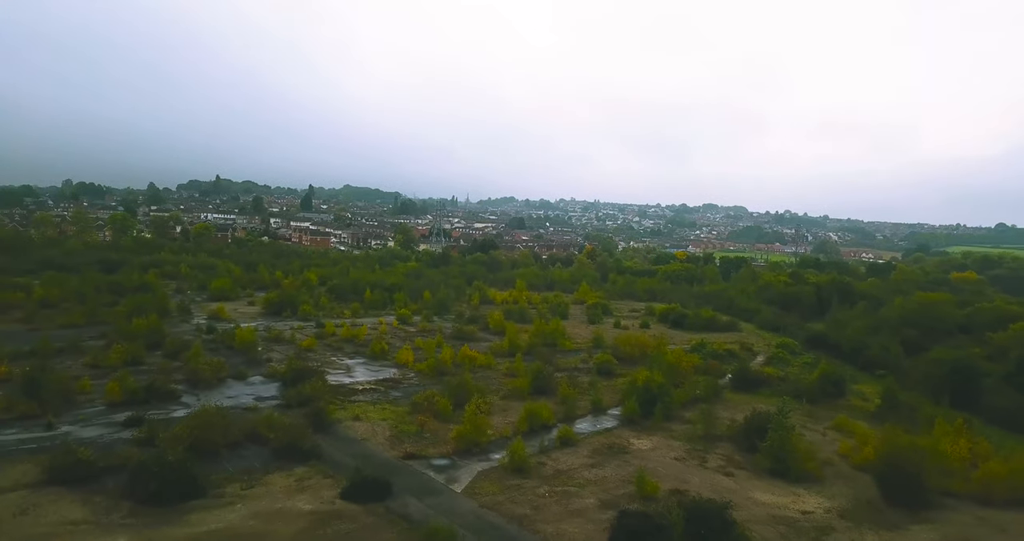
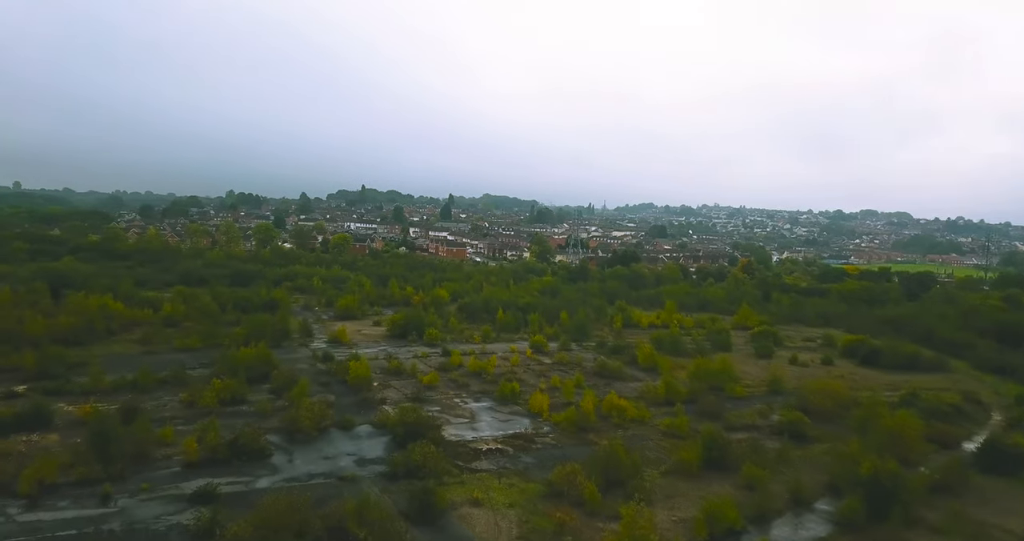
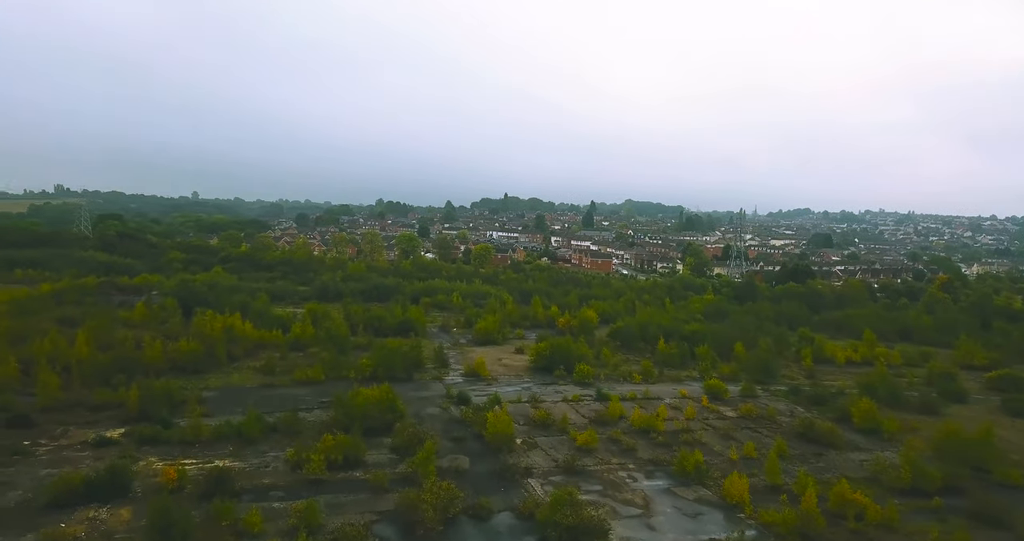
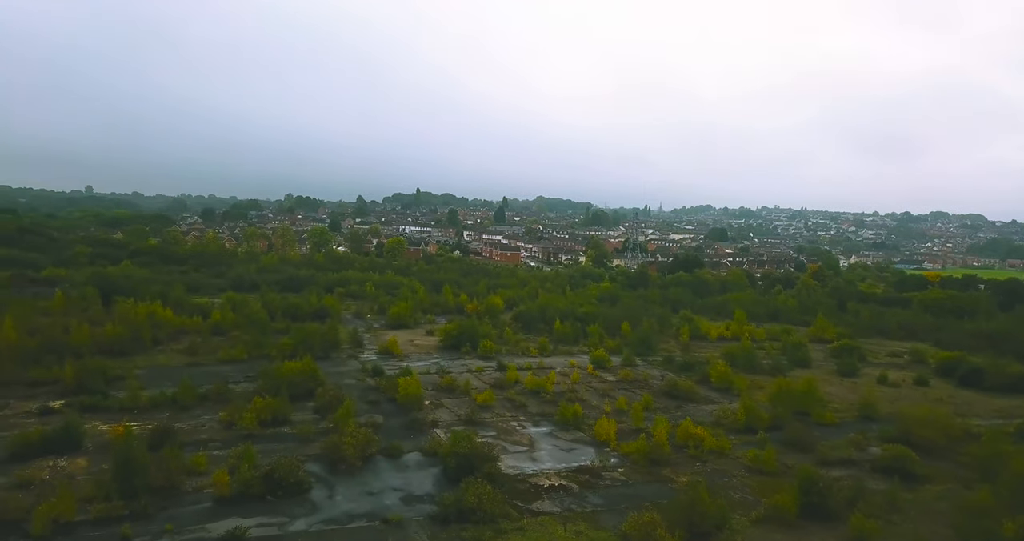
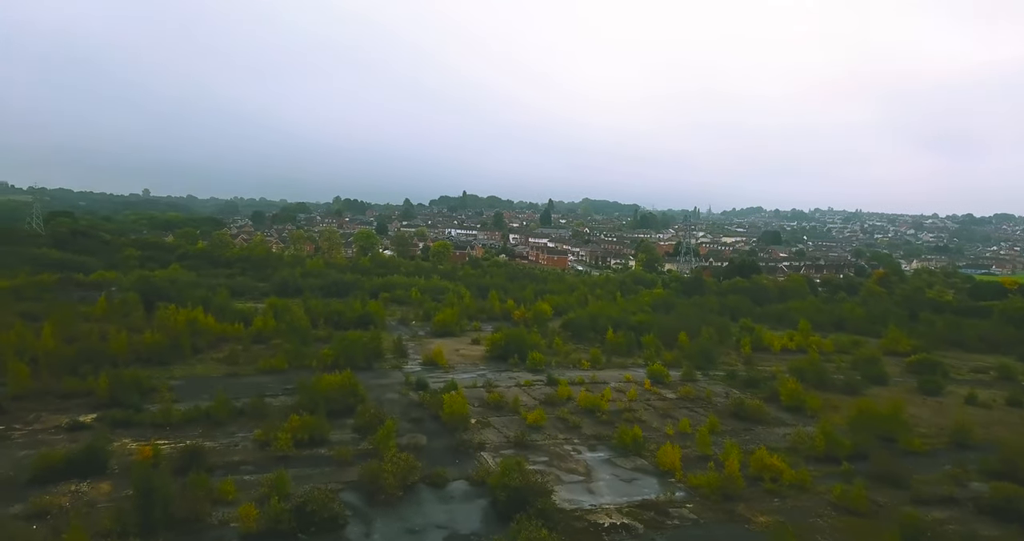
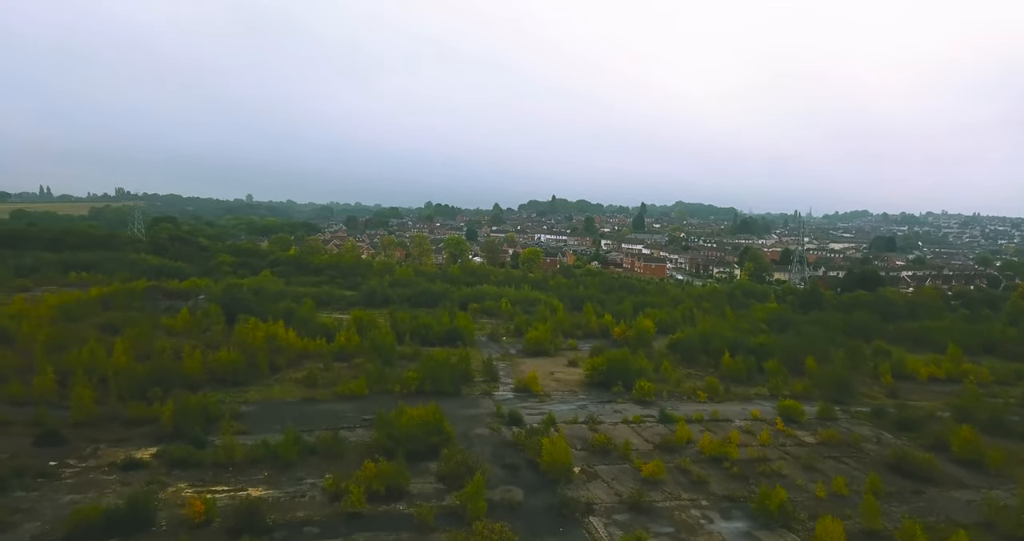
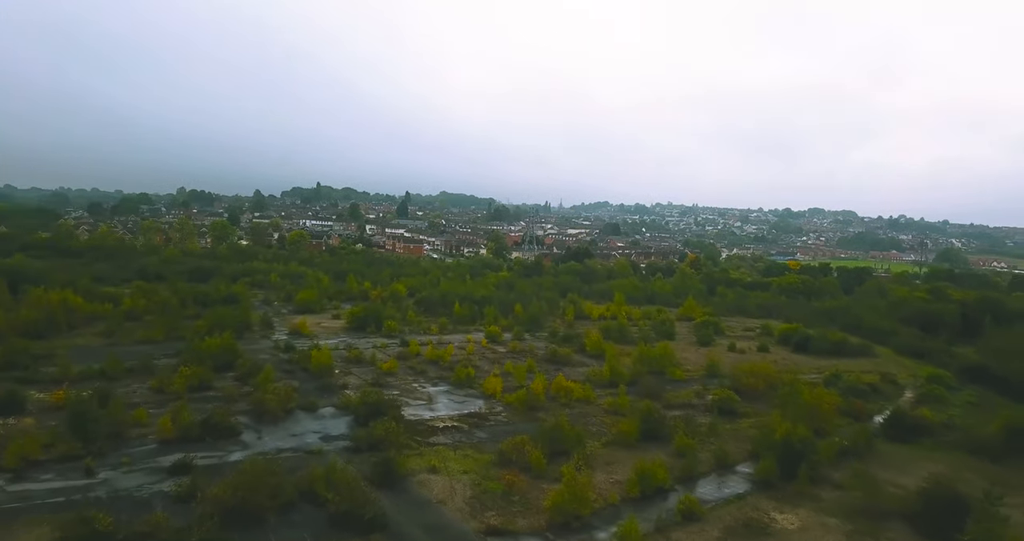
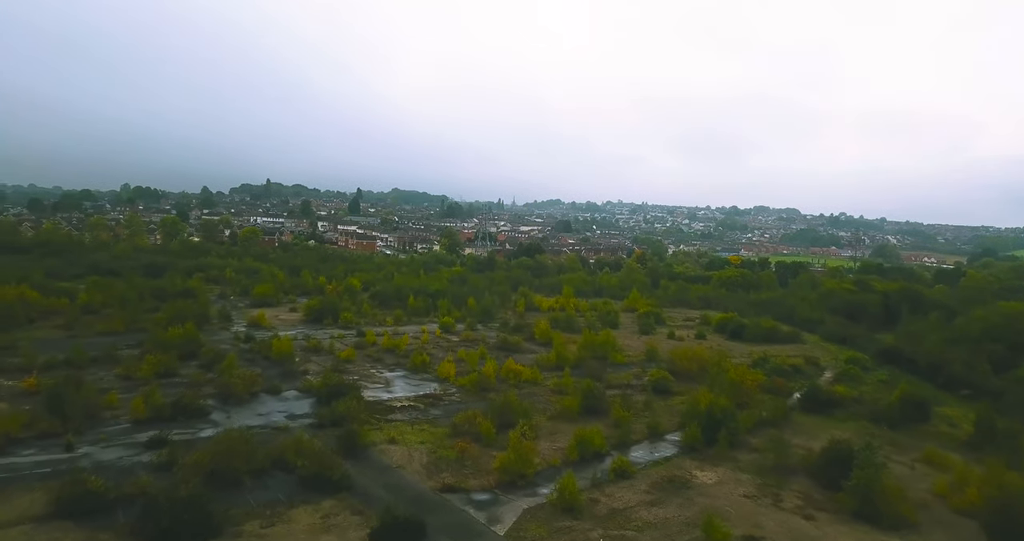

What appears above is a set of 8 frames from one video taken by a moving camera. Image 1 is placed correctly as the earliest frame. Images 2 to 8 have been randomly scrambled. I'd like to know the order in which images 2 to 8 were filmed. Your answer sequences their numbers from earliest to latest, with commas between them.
8, 7, 2, 4, 5, 3, 6
